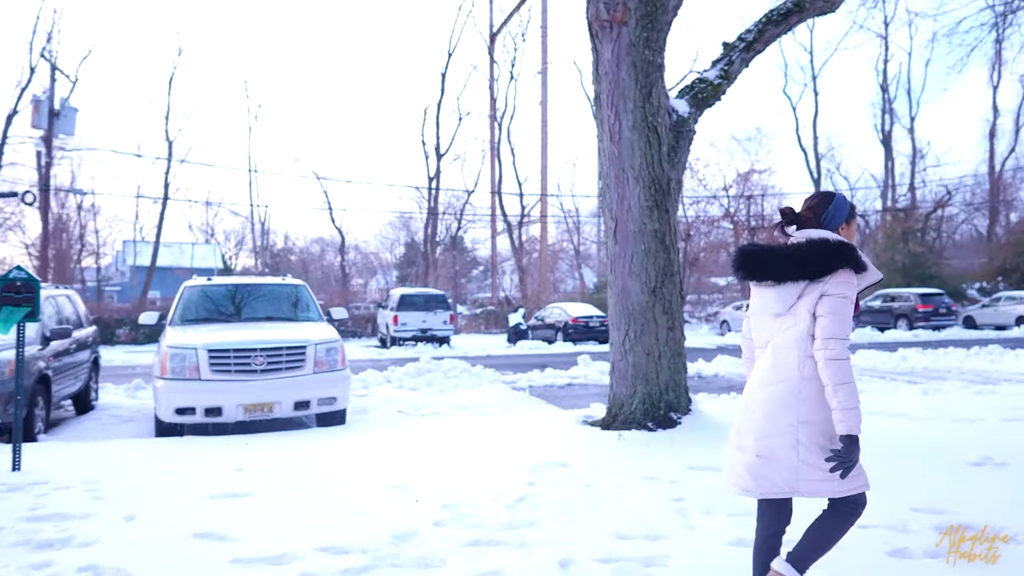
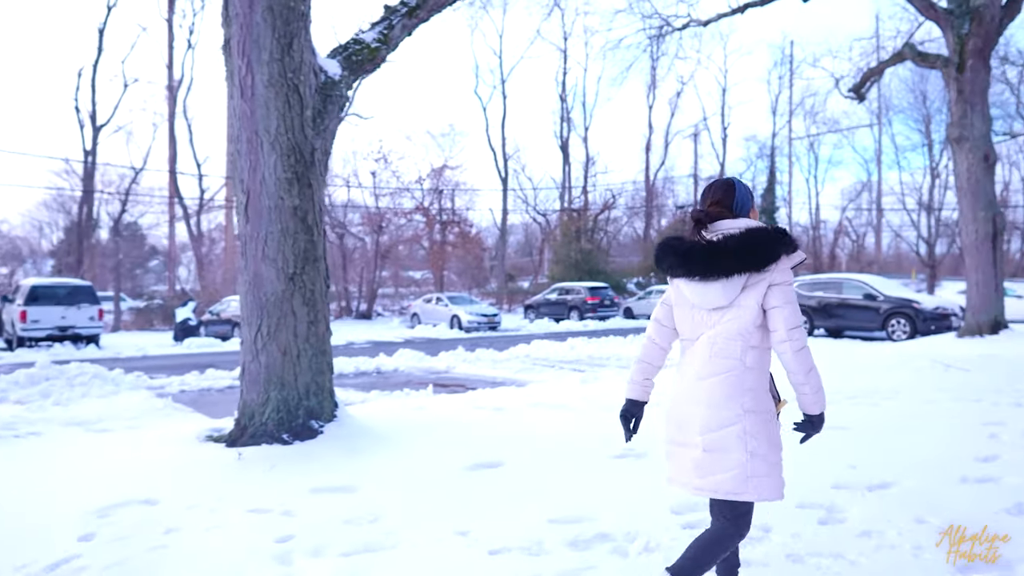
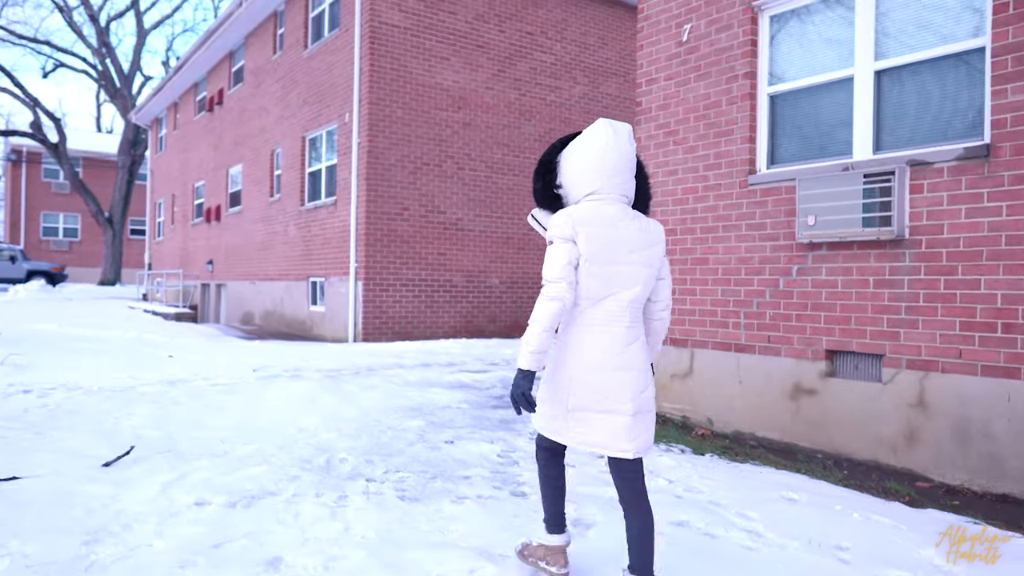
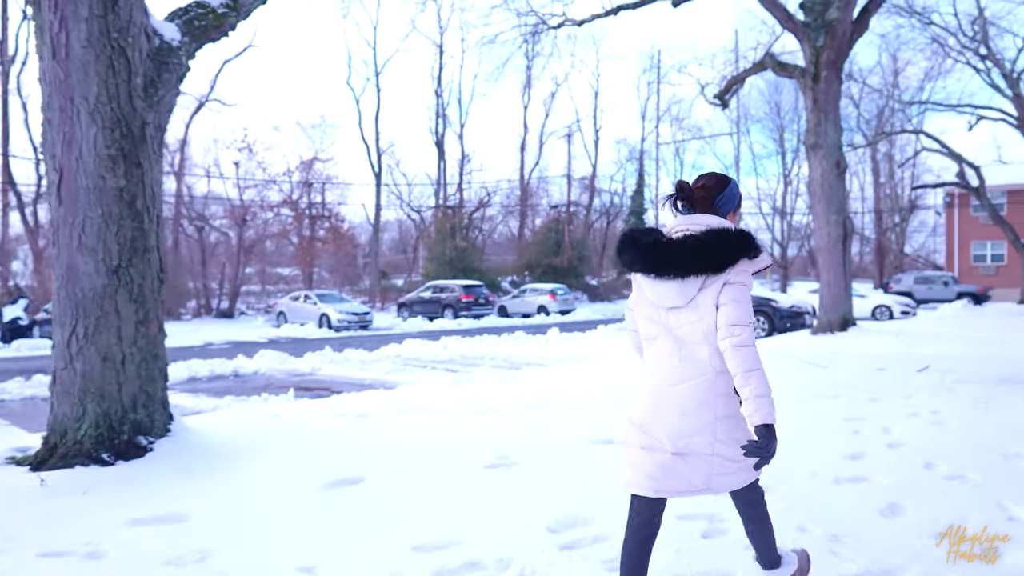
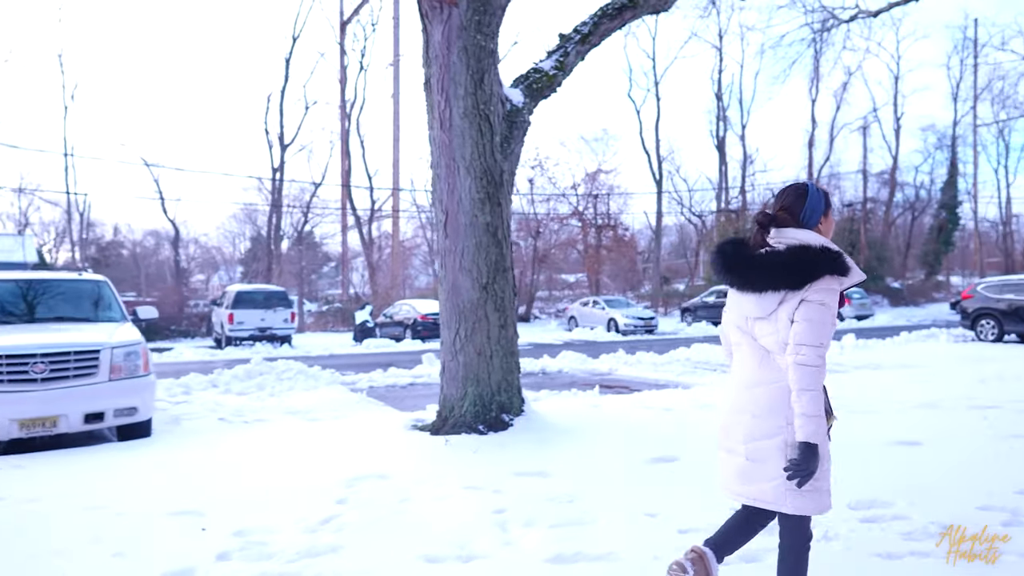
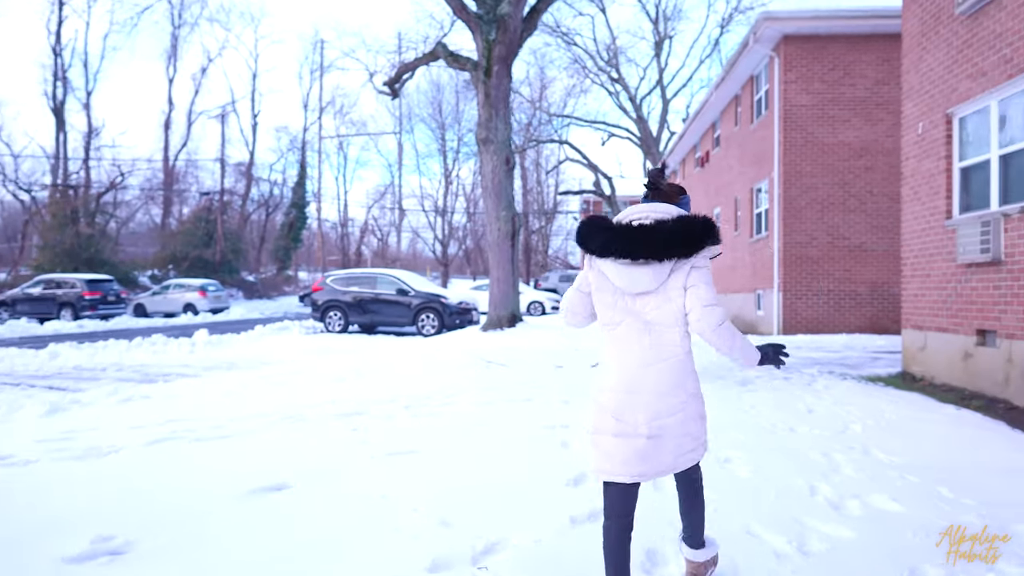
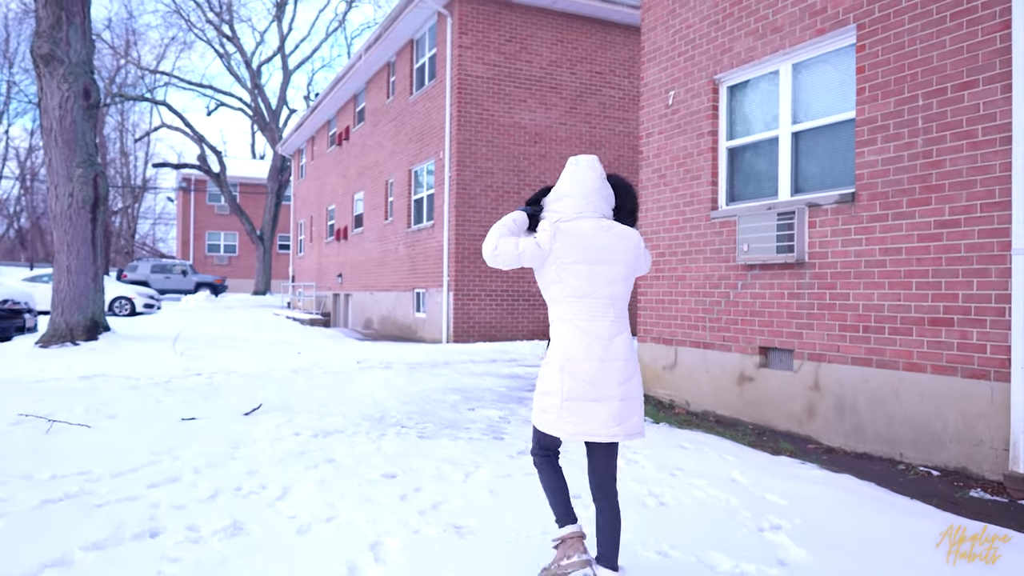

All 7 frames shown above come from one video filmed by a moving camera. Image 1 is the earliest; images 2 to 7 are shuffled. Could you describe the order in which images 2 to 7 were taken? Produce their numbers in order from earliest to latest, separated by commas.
5, 2, 4, 6, 7, 3
